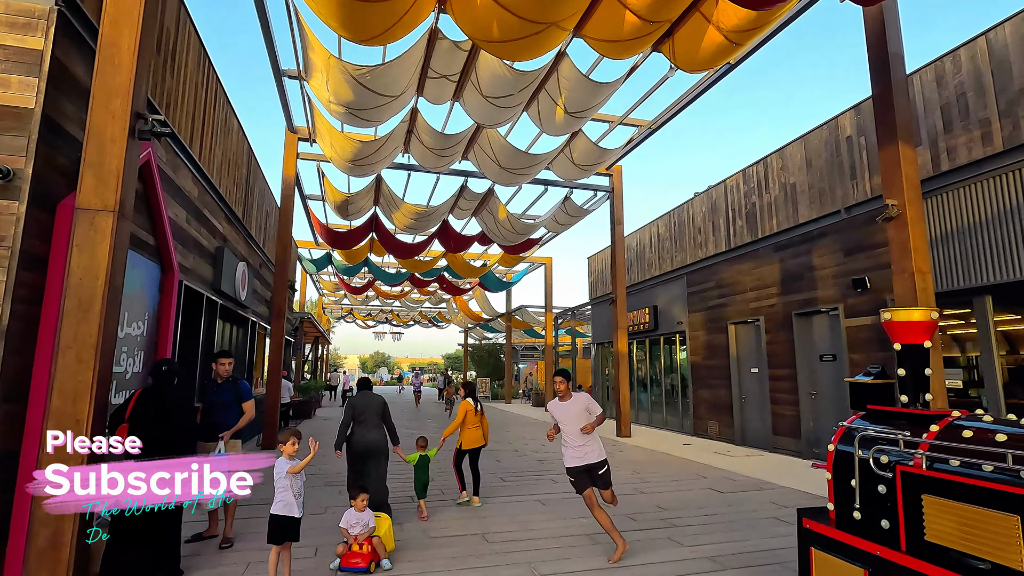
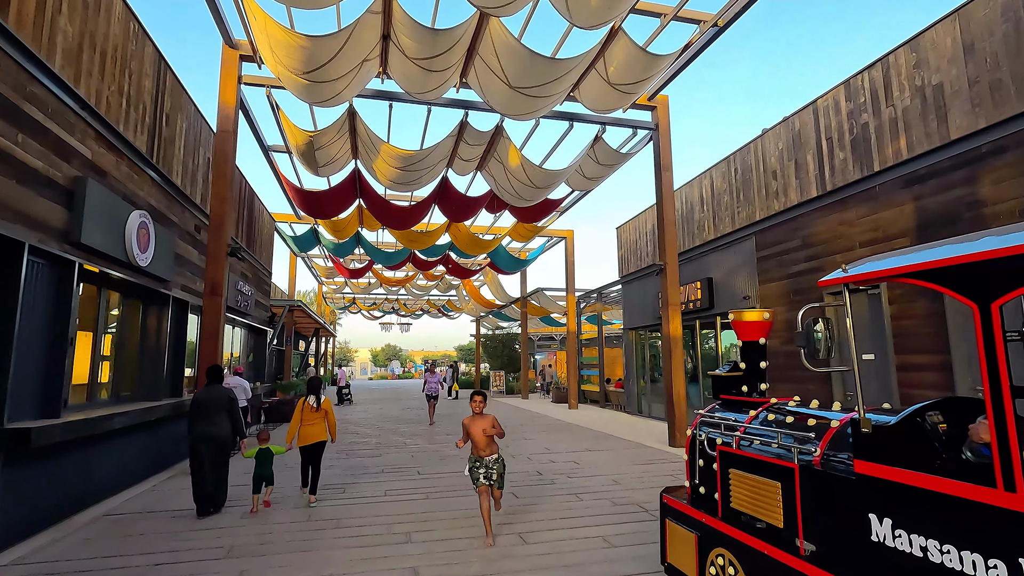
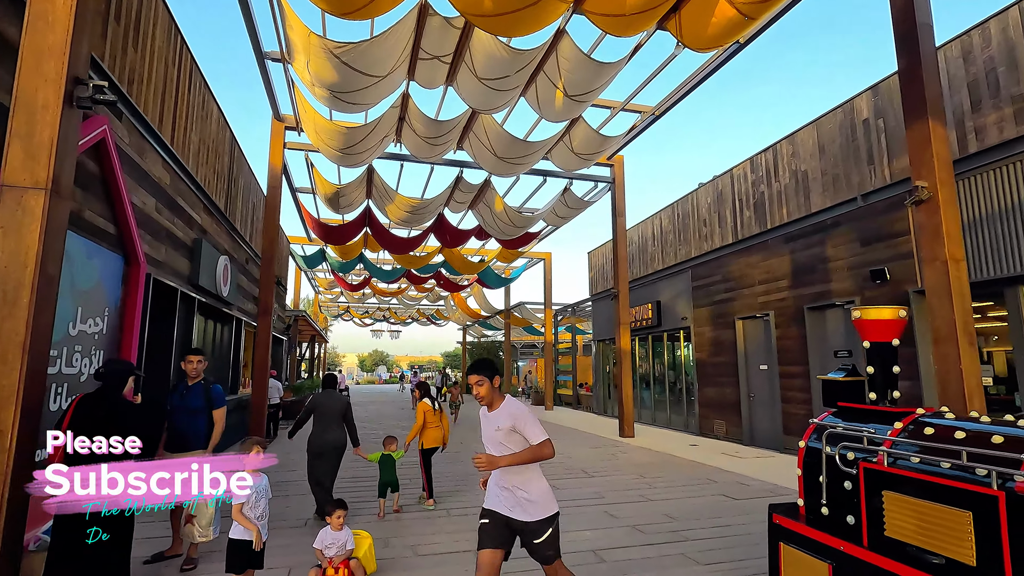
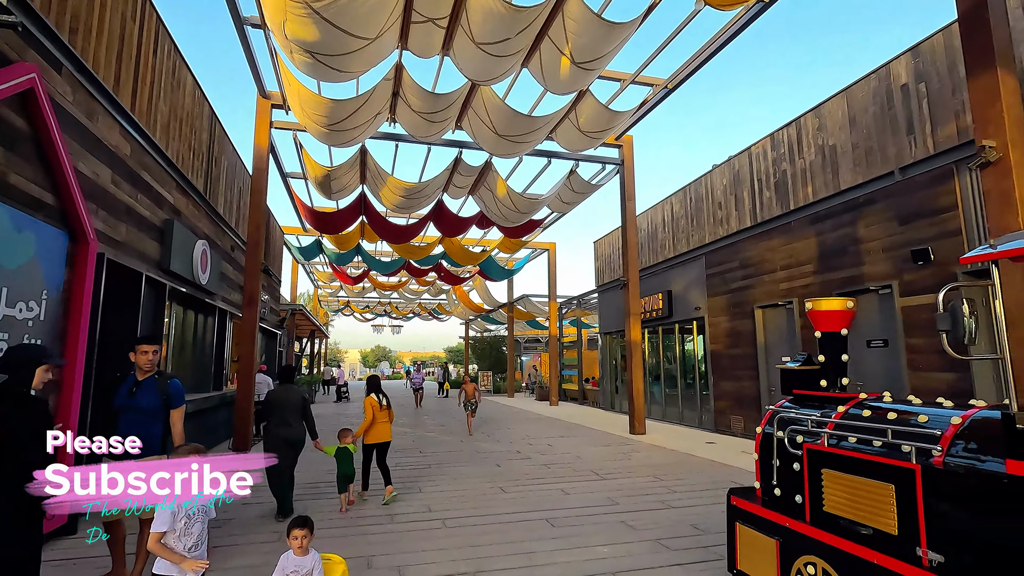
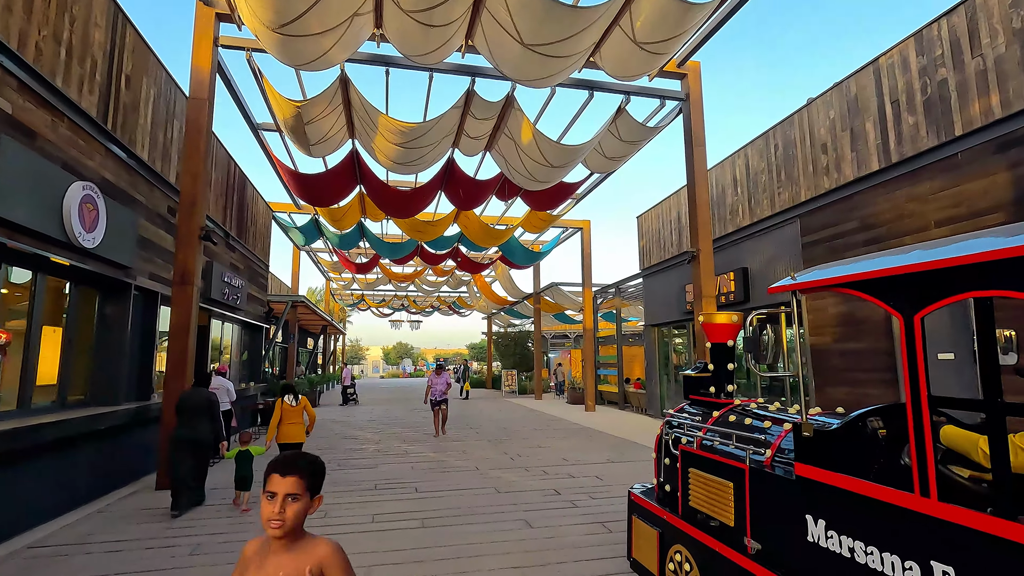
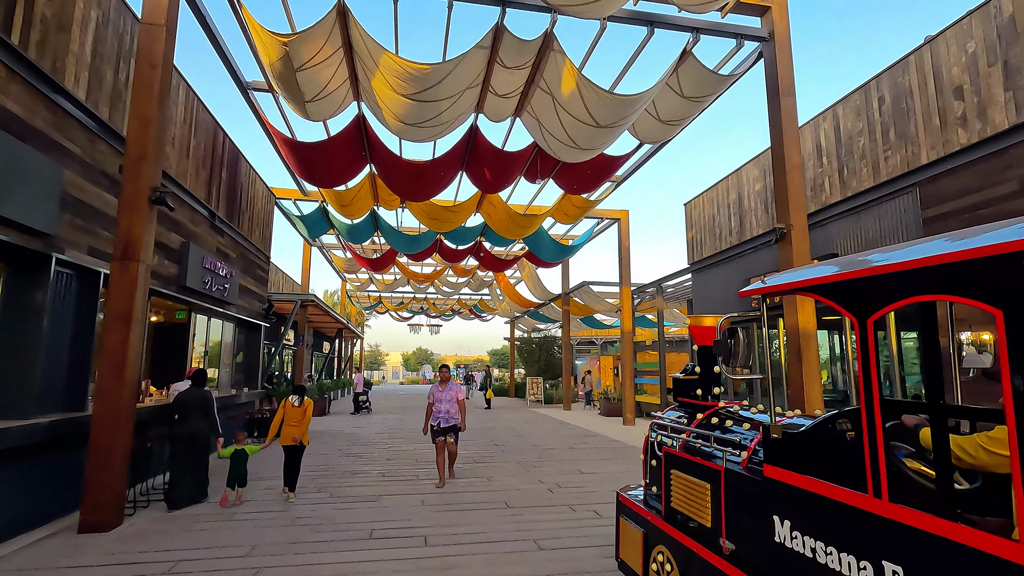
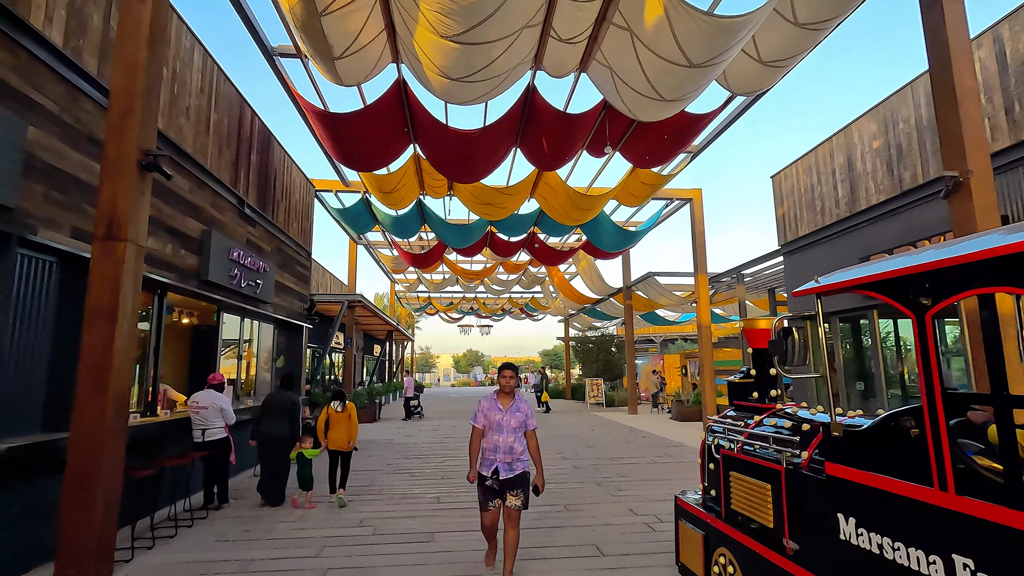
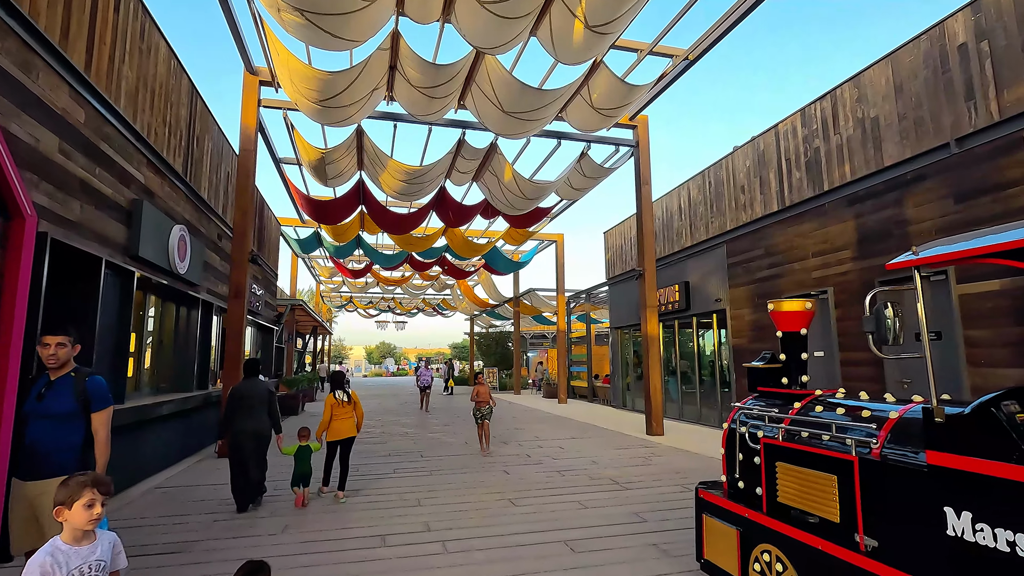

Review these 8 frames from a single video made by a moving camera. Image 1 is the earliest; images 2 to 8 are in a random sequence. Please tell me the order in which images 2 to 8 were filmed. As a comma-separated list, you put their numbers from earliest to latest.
3, 4, 8, 2, 5, 6, 7
